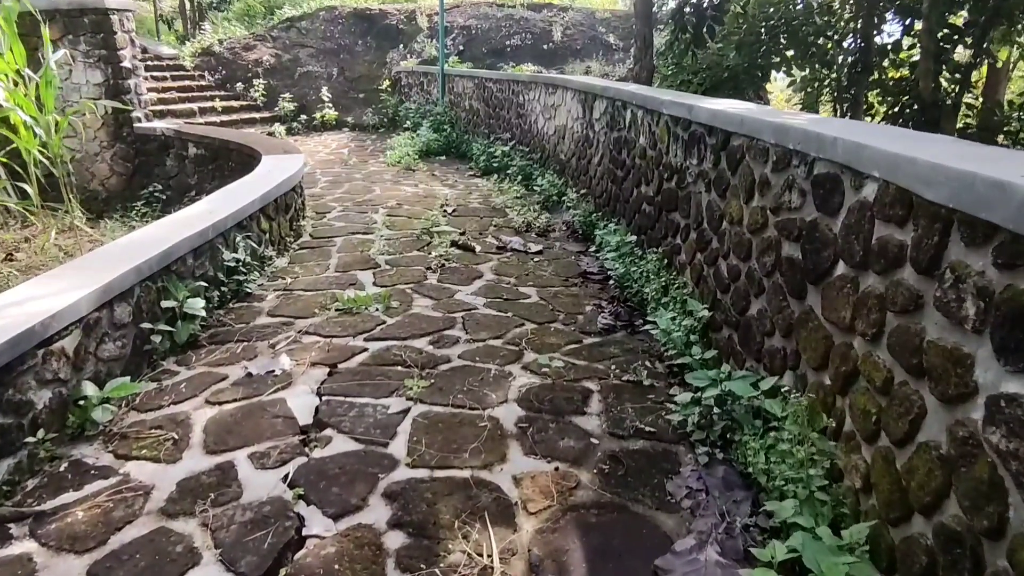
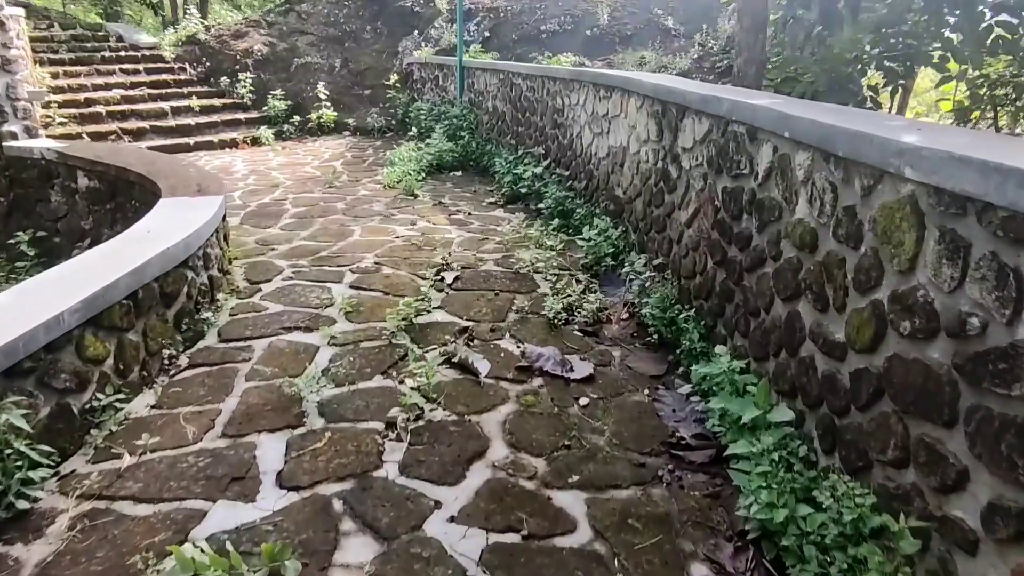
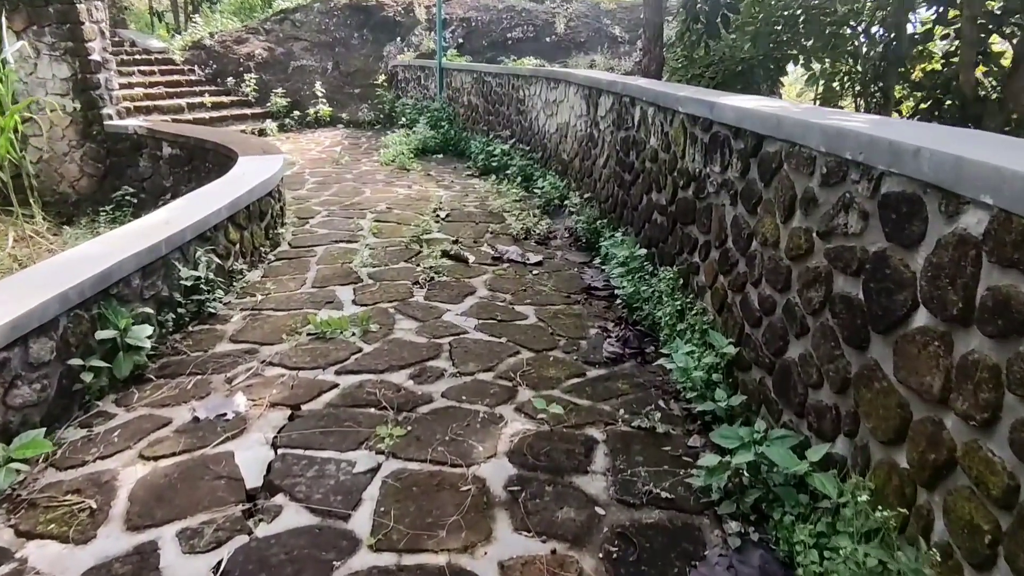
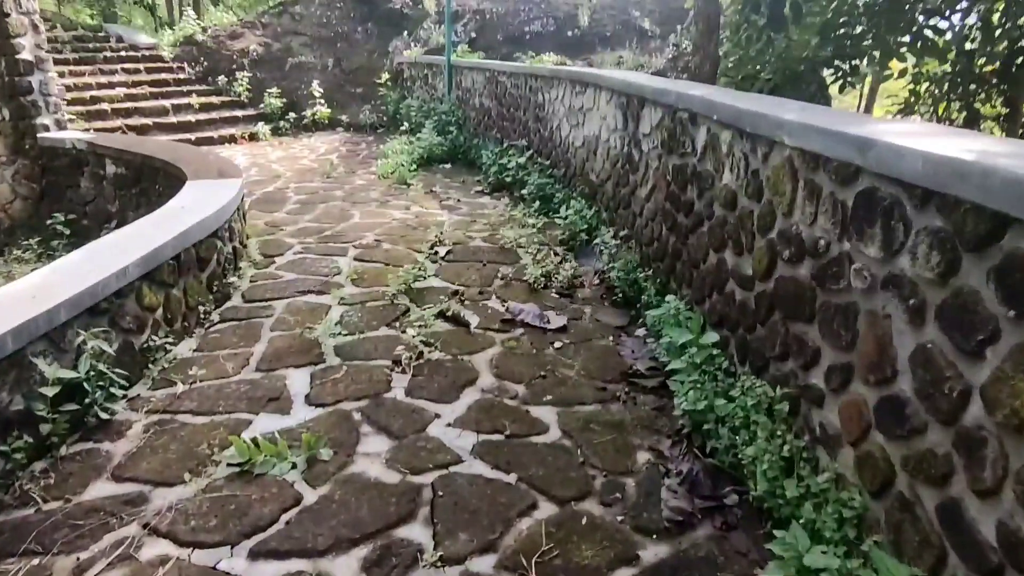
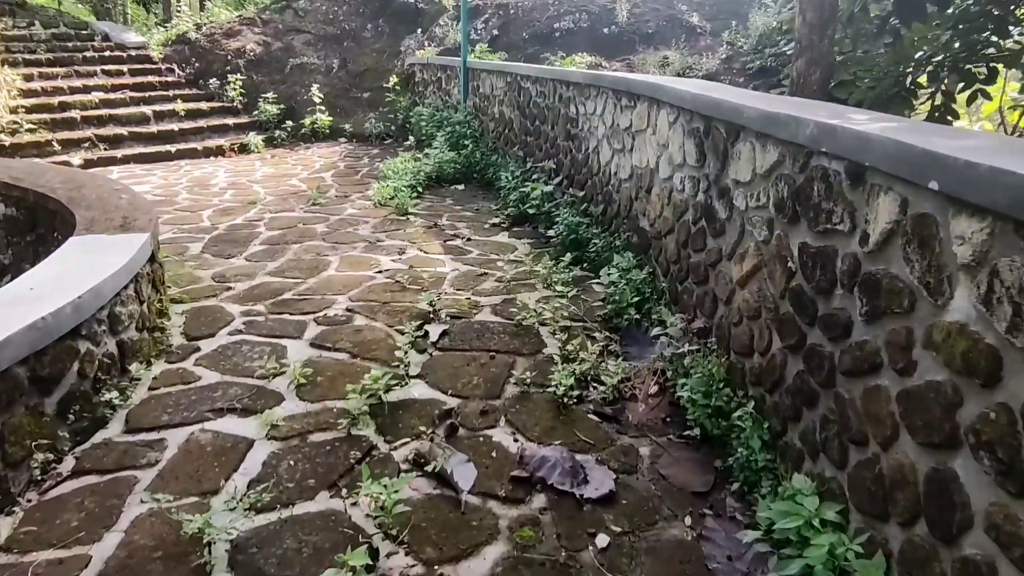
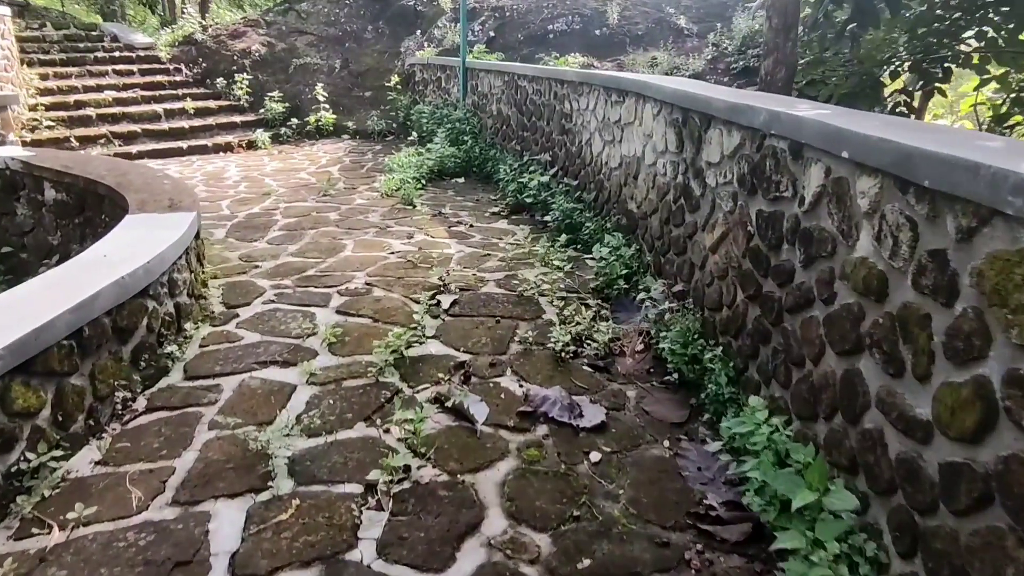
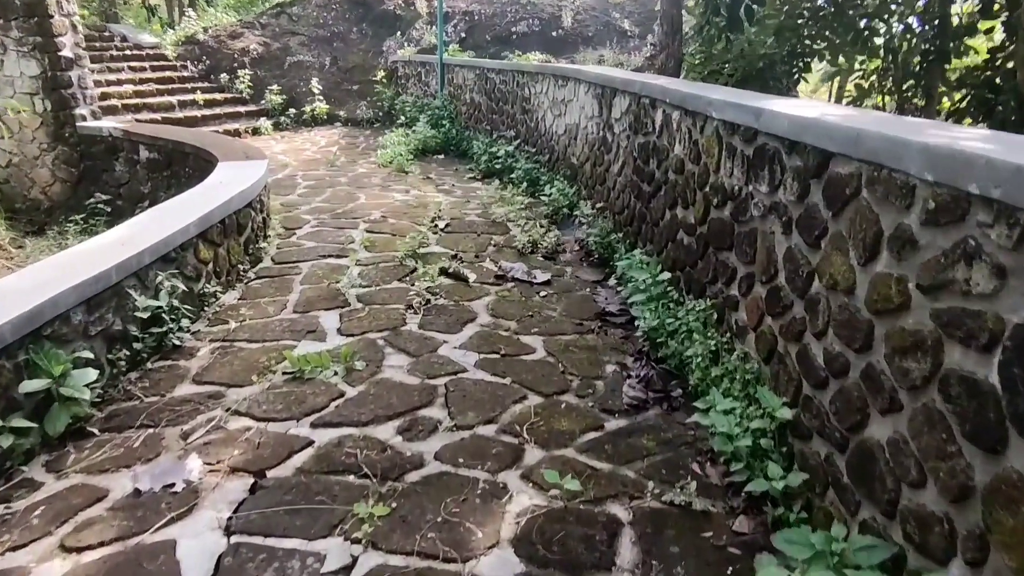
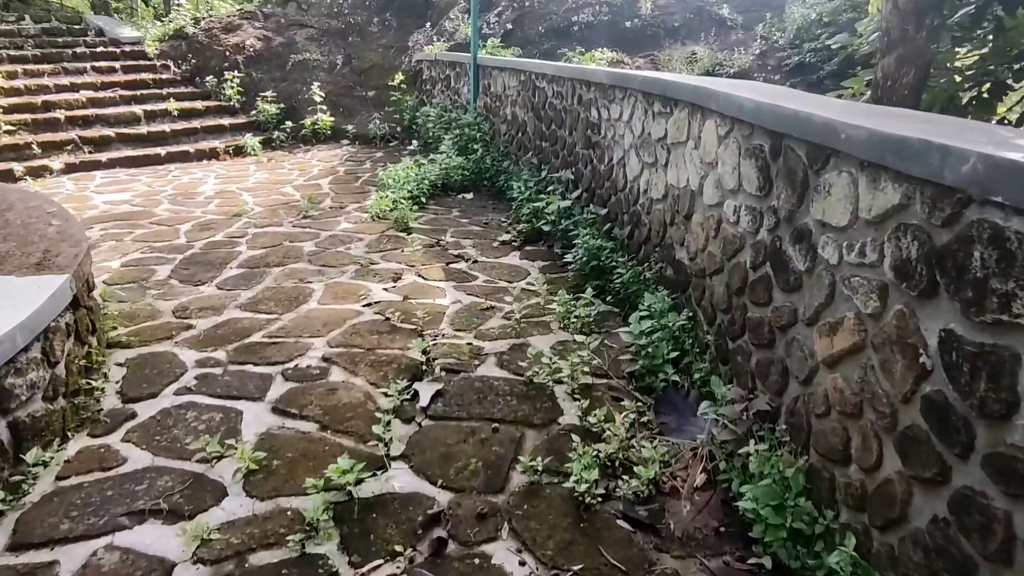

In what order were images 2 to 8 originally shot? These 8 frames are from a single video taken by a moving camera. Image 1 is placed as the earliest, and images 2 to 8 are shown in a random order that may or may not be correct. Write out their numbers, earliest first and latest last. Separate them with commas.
3, 7, 4, 2, 6, 5, 8
